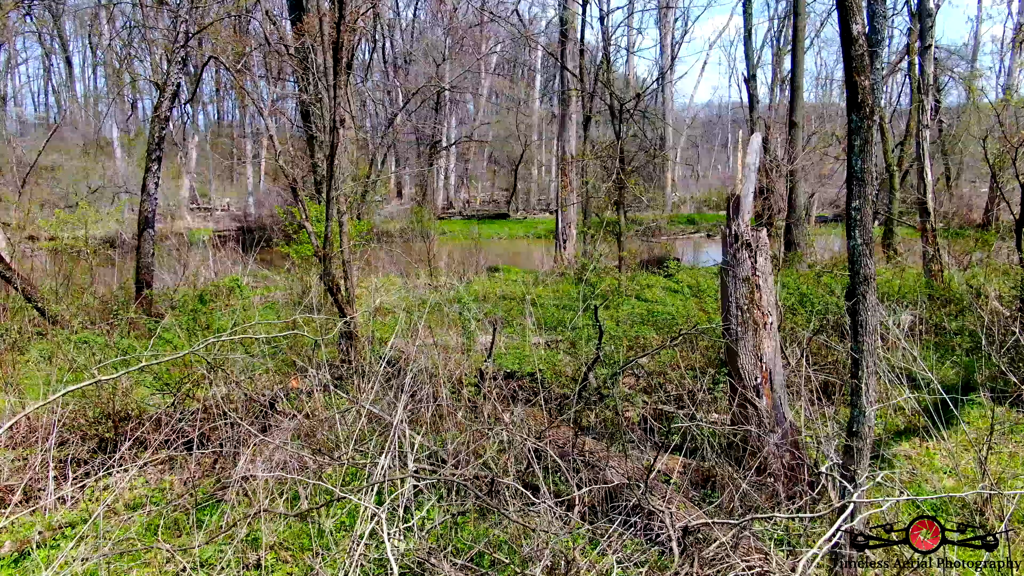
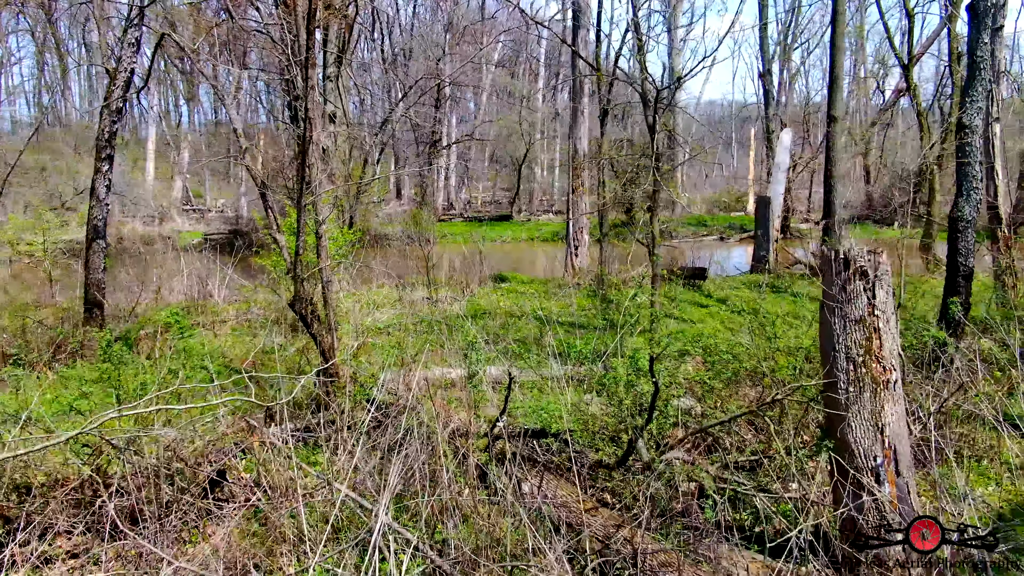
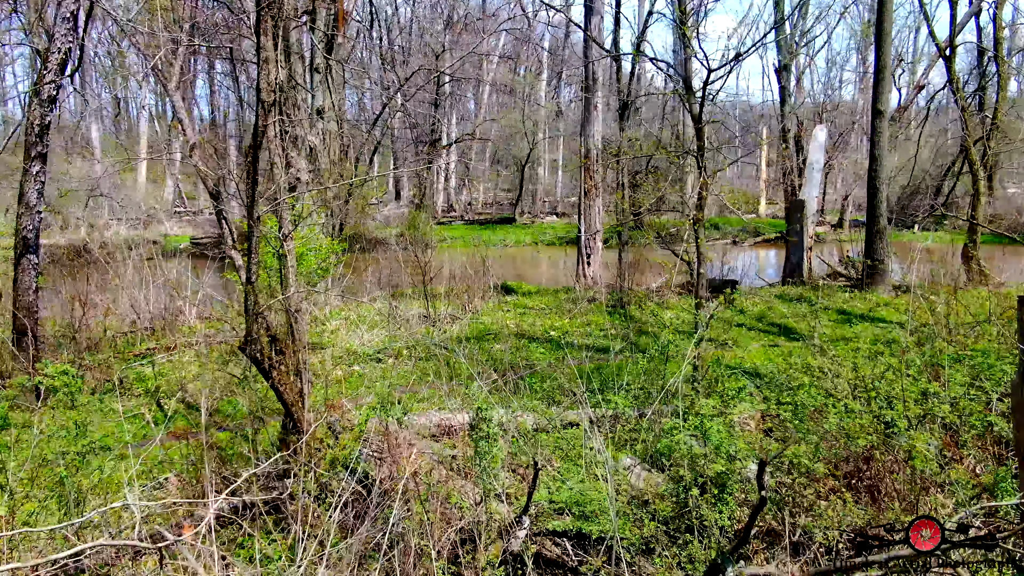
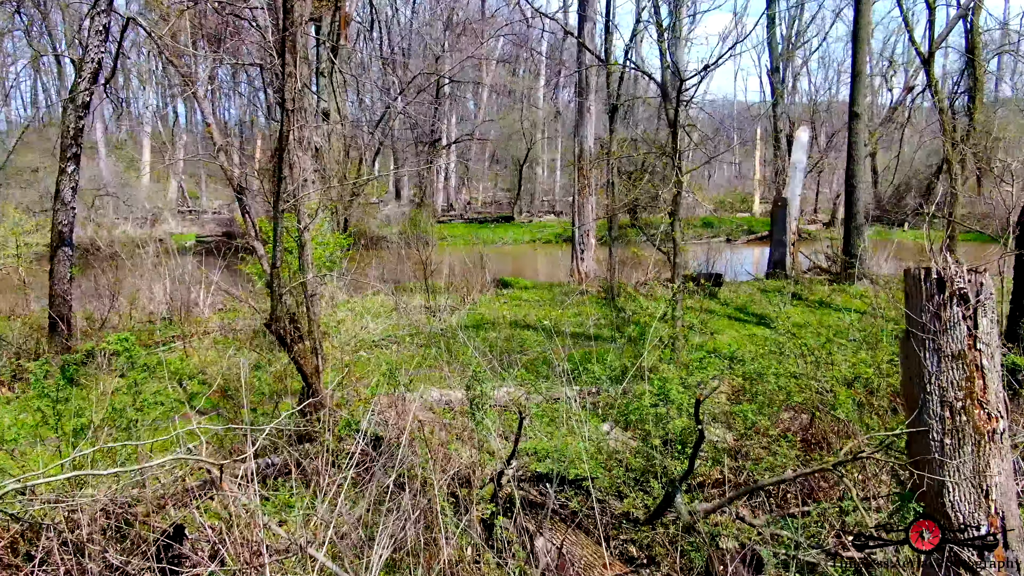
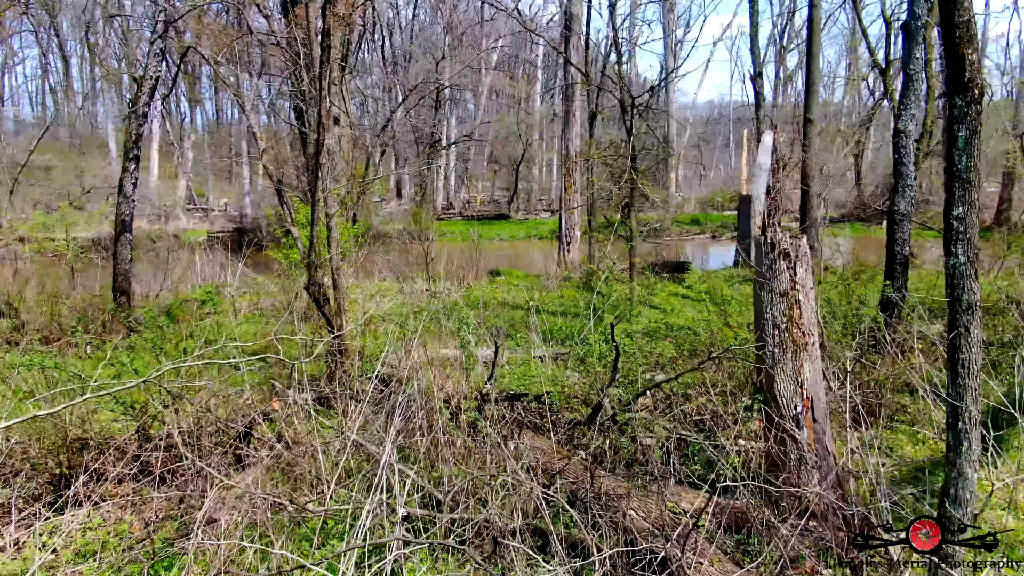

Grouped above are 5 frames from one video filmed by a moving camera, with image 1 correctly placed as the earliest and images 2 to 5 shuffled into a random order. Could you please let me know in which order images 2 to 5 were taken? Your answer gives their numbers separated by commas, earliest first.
5, 2, 4, 3
